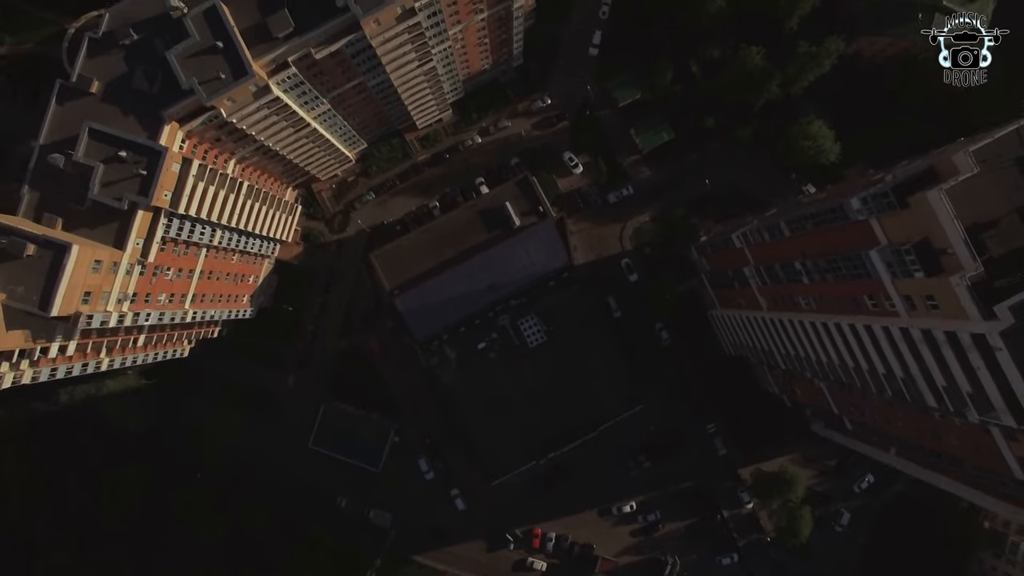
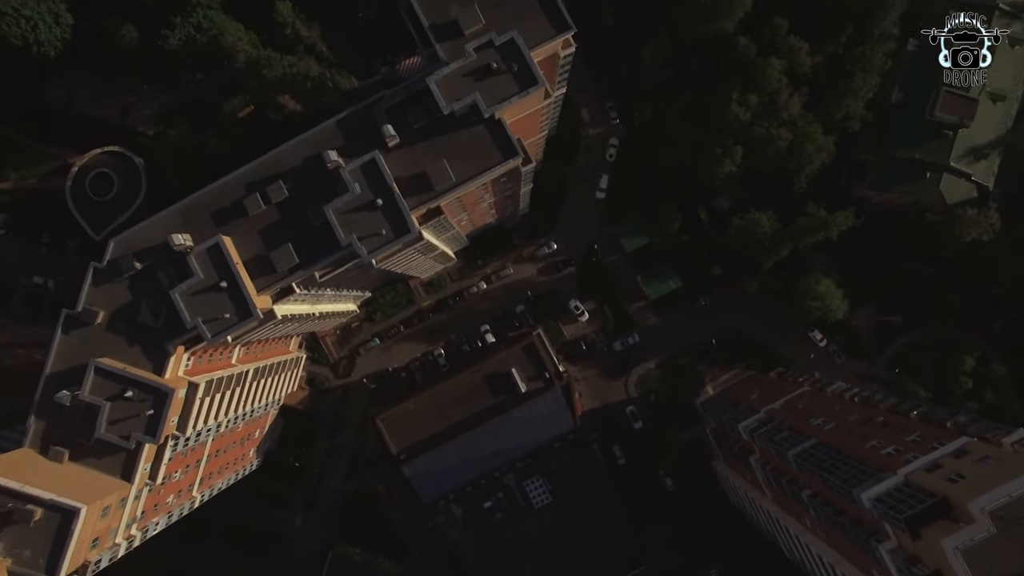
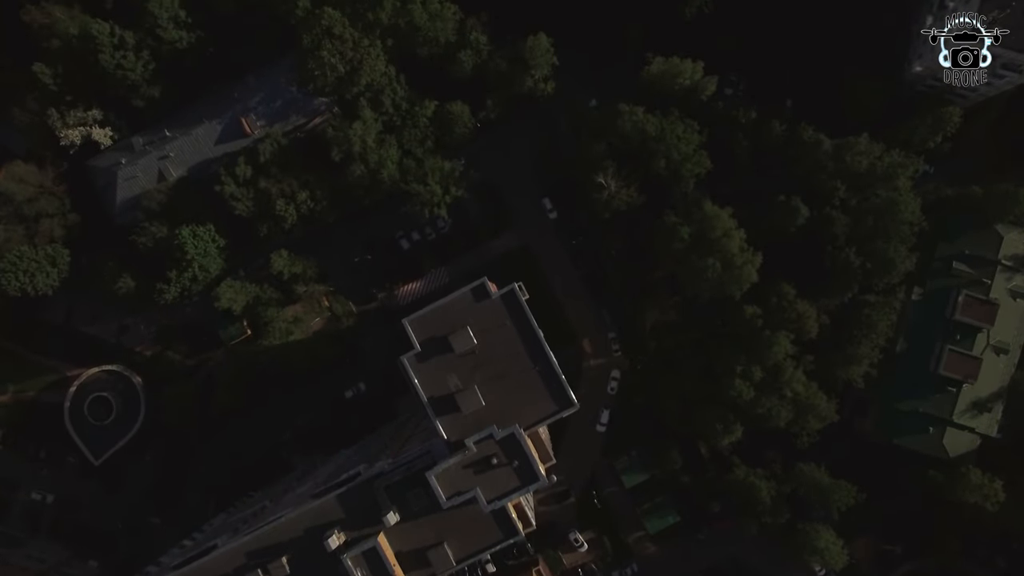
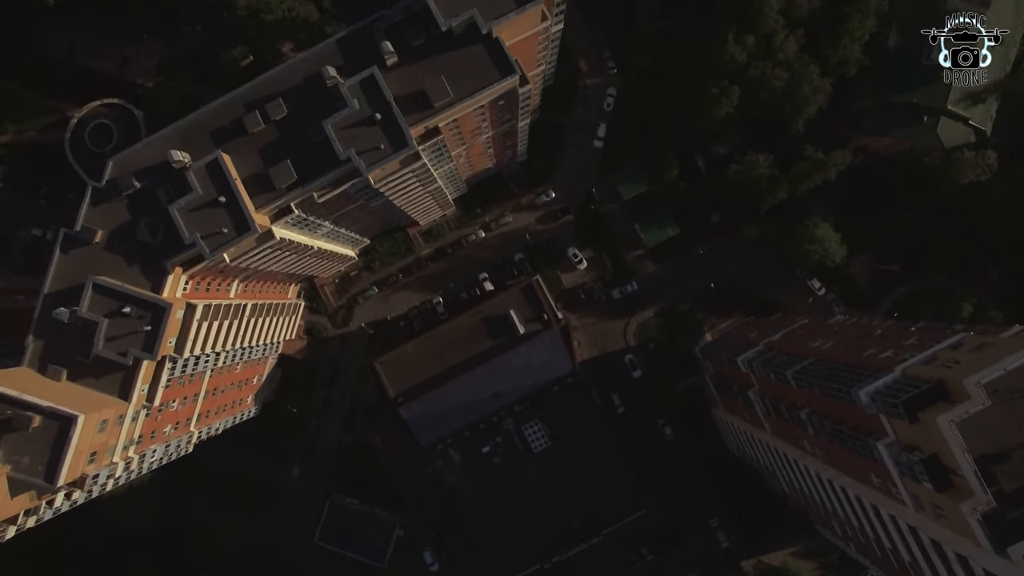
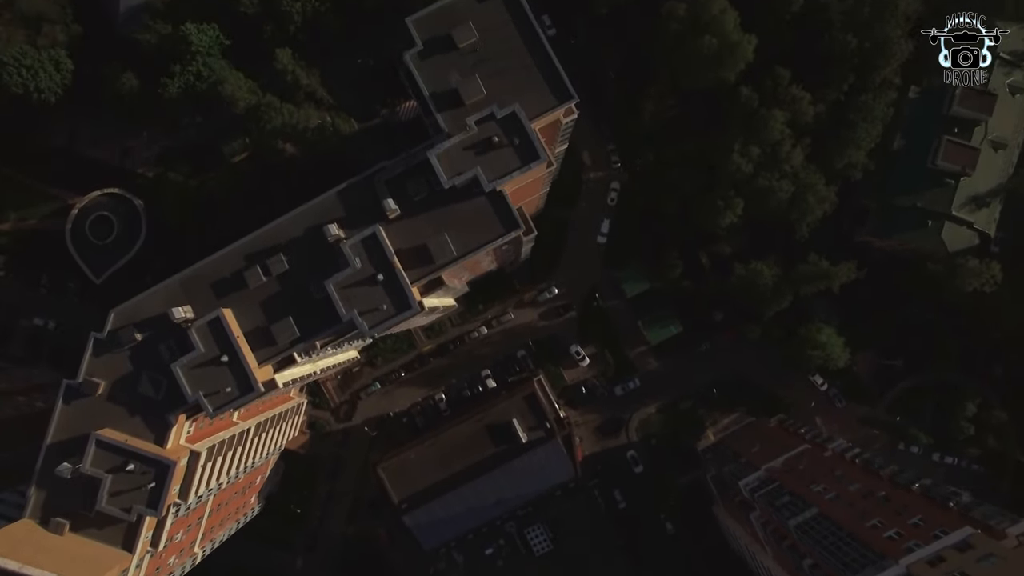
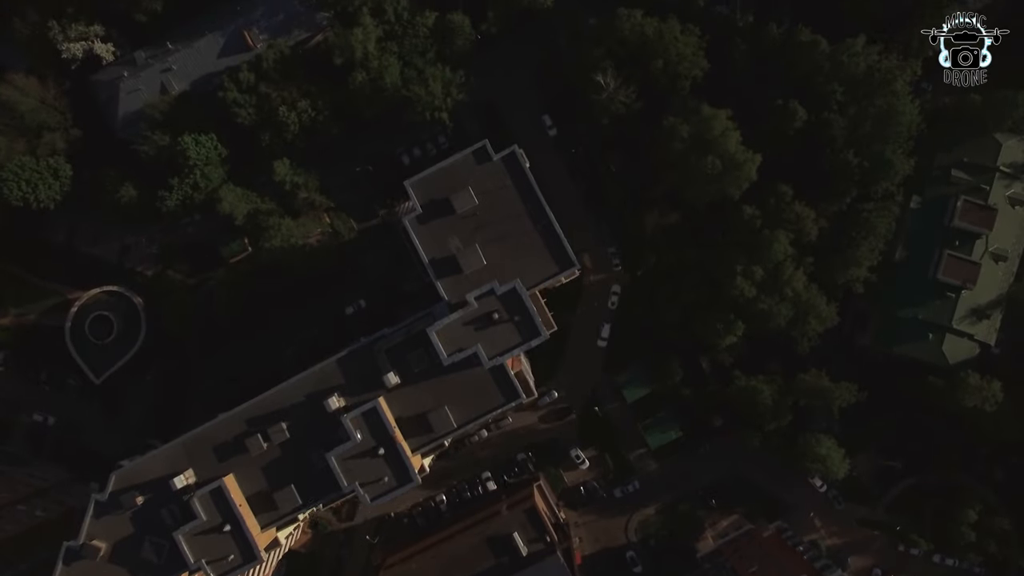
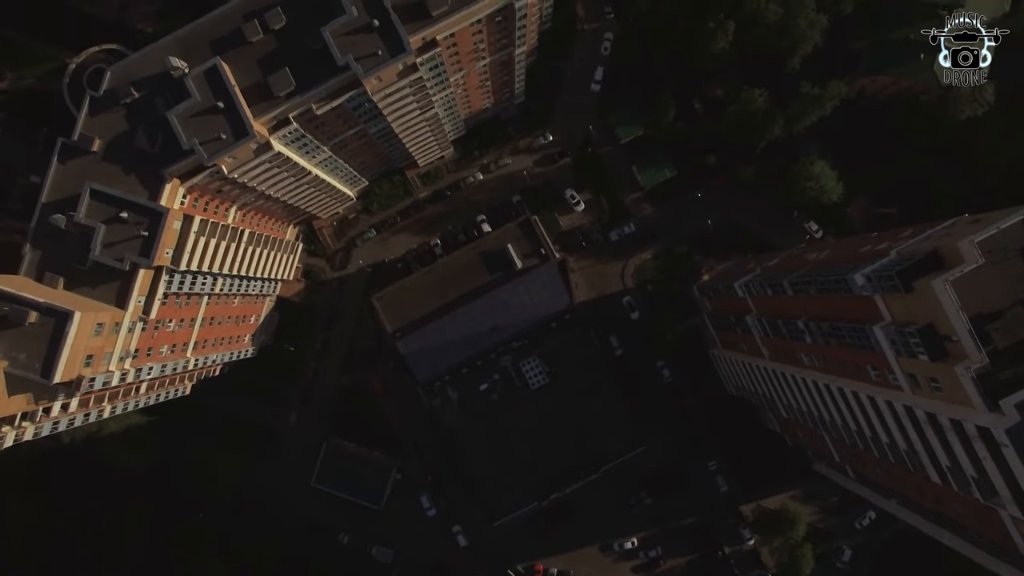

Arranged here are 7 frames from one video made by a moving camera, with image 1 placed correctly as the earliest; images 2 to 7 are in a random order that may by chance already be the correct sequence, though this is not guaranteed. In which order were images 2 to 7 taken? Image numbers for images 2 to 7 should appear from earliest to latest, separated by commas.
7, 4, 2, 5, 6, 3
